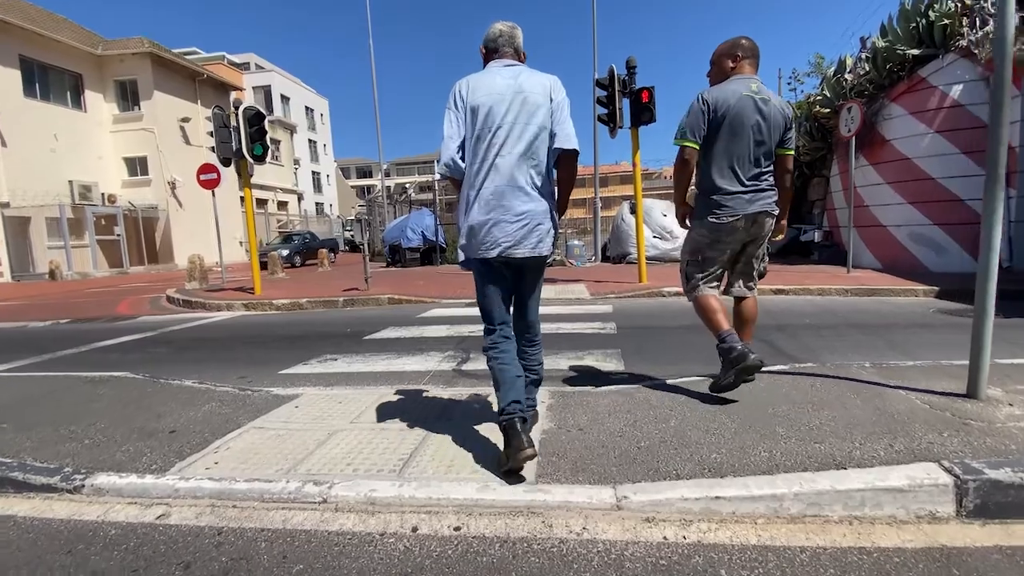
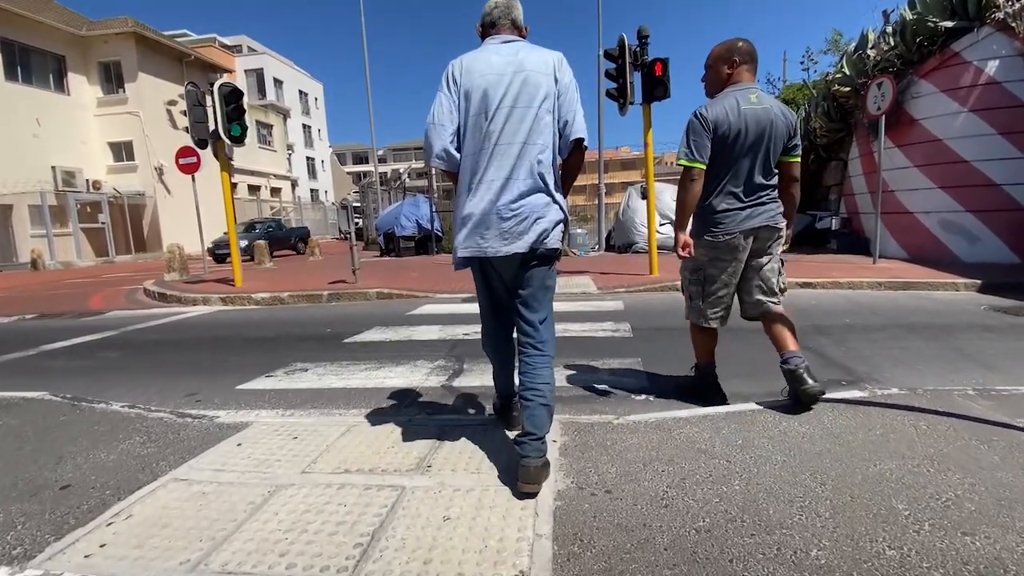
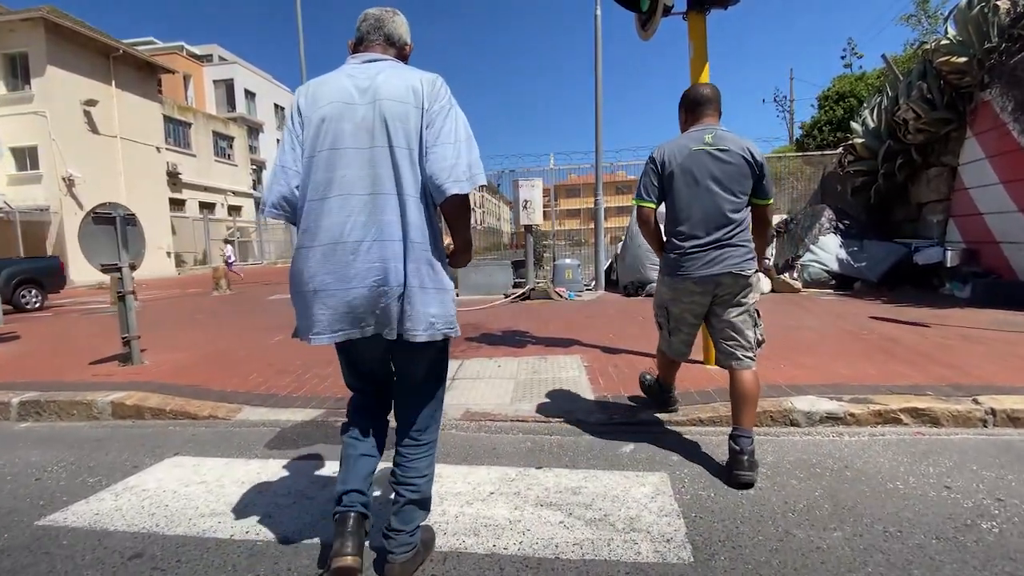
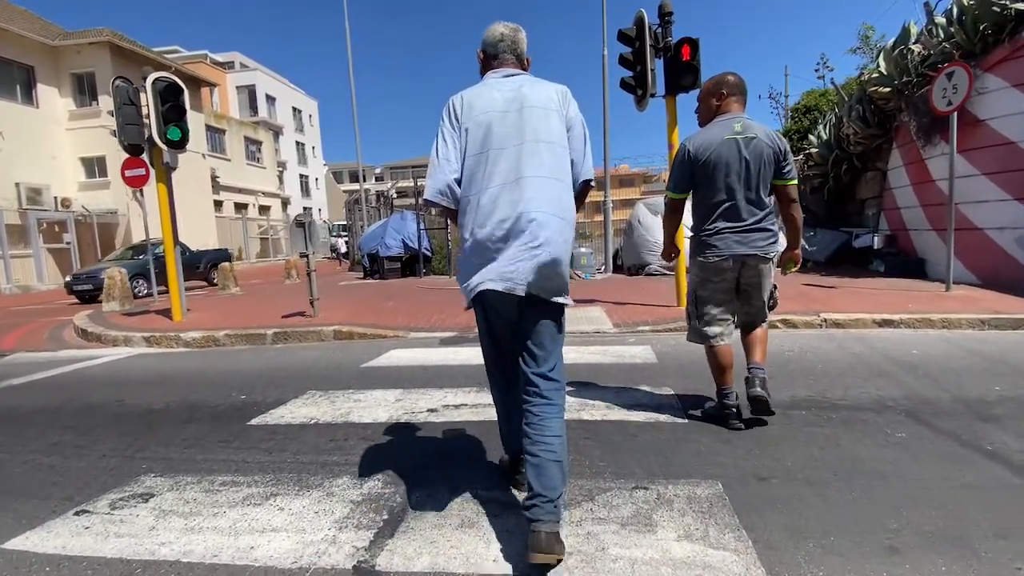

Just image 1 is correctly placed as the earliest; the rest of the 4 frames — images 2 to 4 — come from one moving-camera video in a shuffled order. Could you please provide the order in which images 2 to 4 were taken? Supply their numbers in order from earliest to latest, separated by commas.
2, 4, 3
